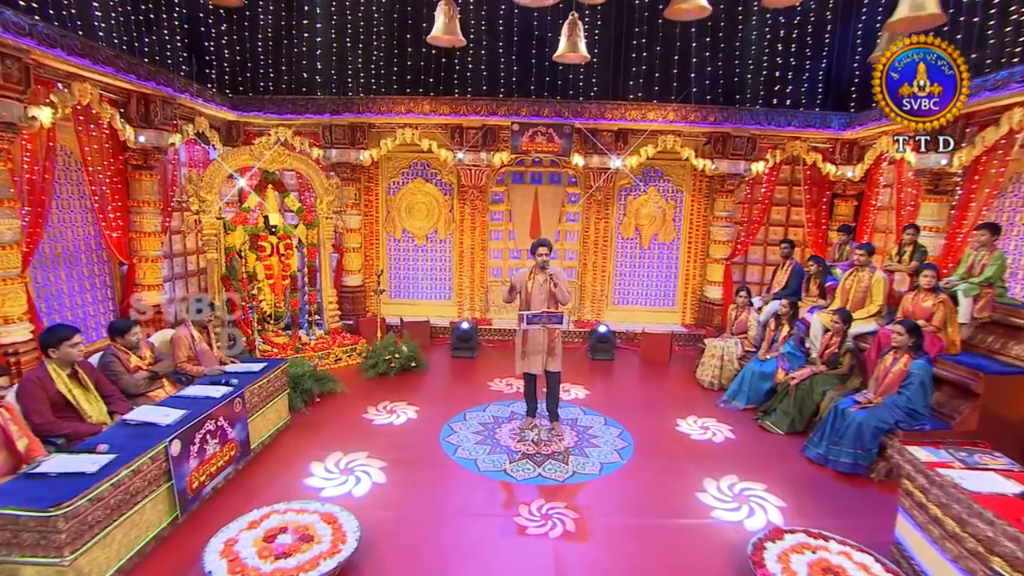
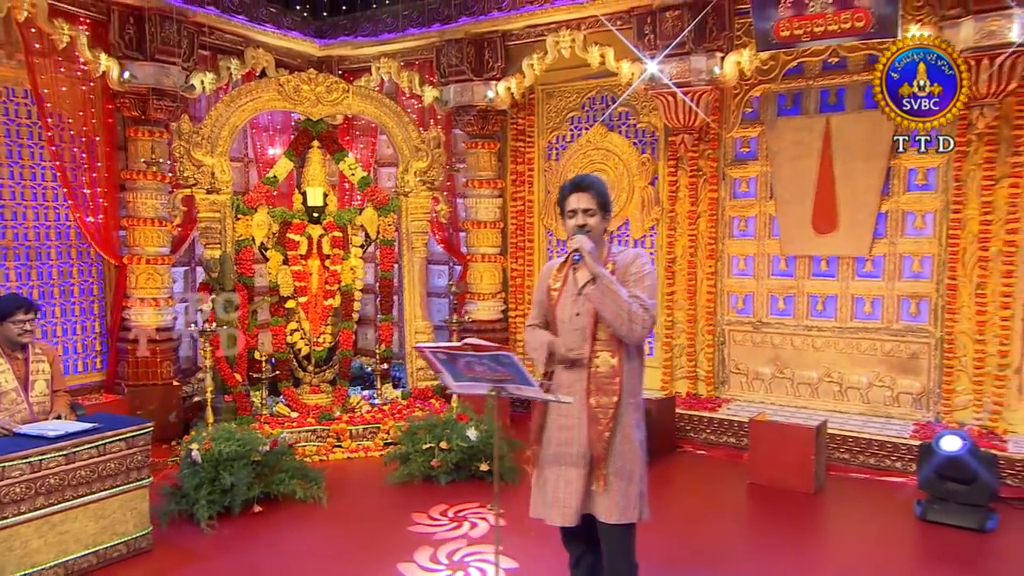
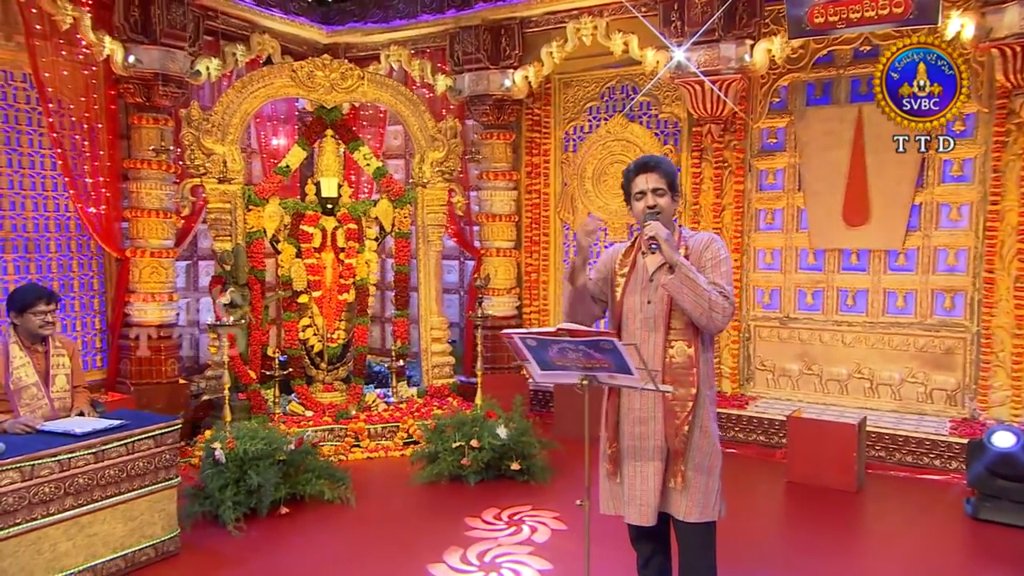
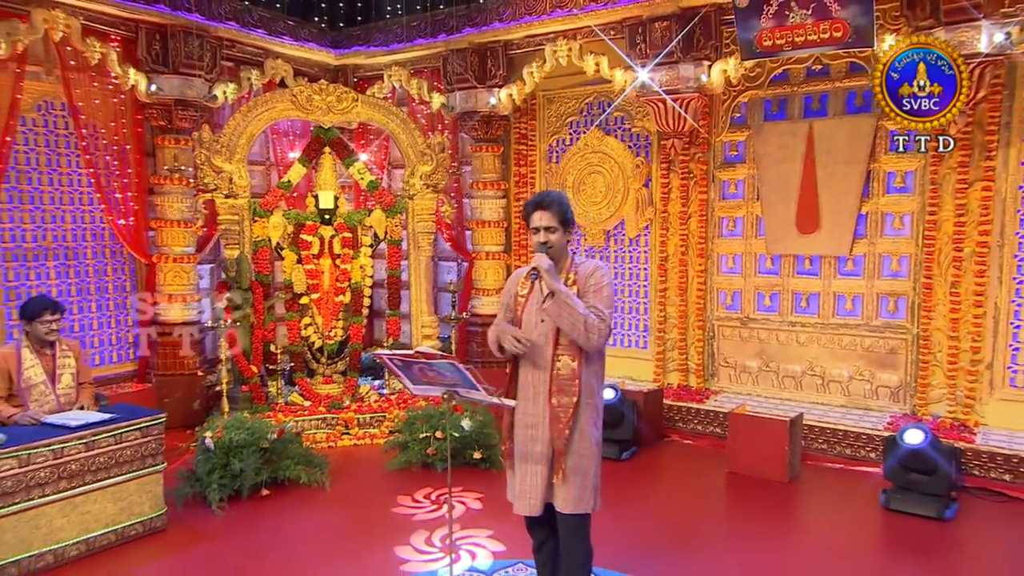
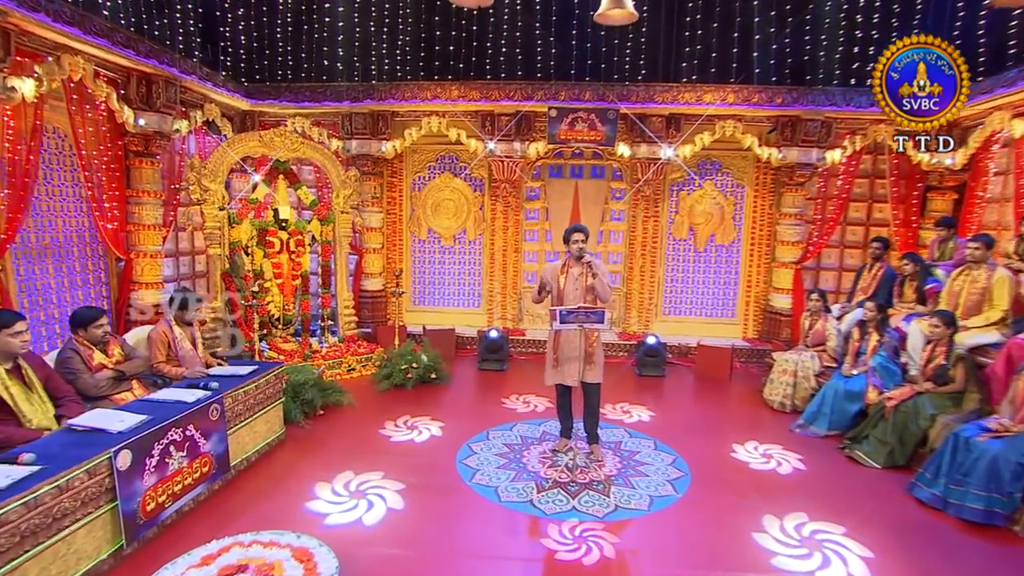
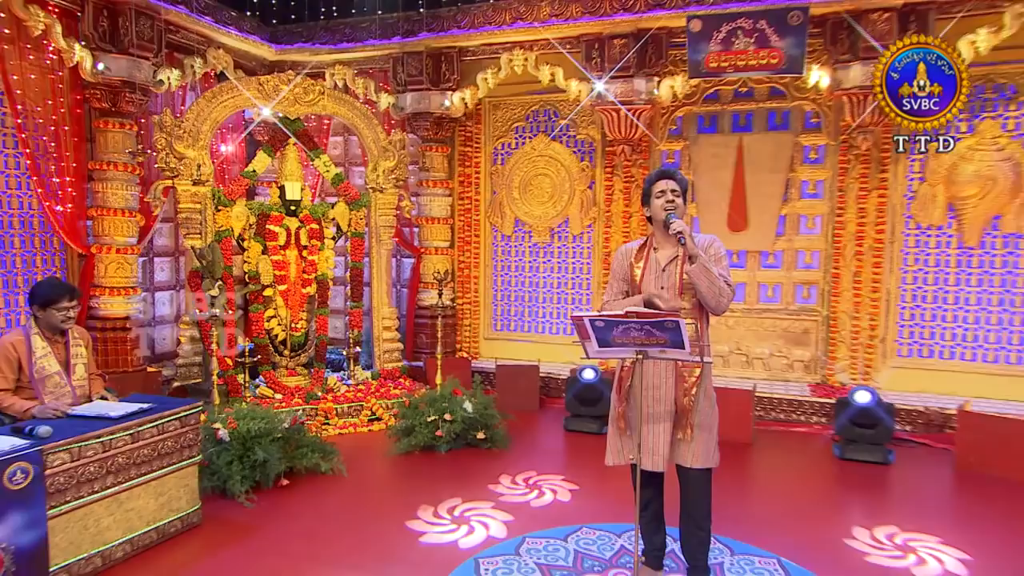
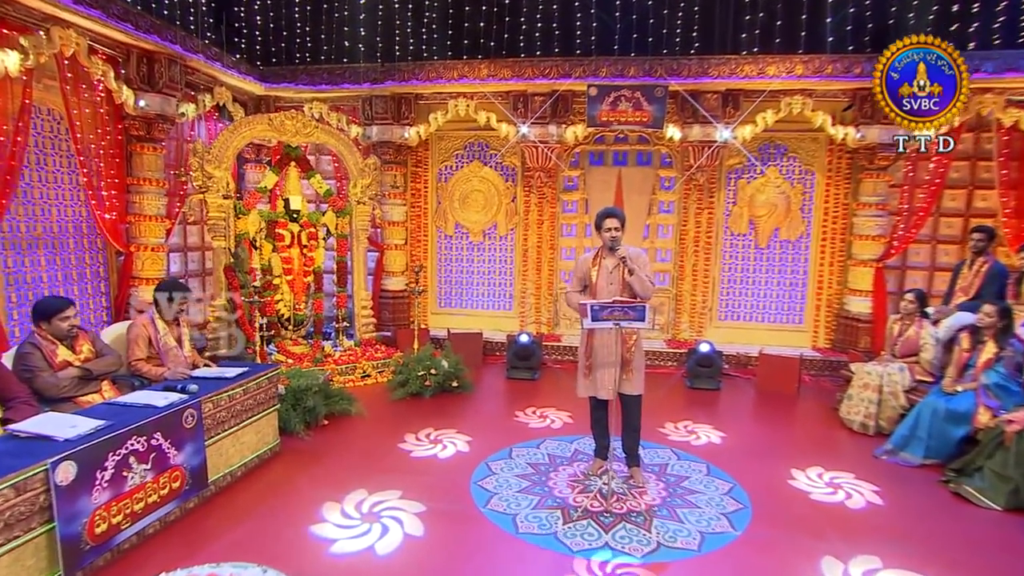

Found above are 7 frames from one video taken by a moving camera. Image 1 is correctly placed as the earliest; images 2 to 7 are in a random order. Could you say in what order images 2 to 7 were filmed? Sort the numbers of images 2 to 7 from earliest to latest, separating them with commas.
5, 7, 6, 3, 2, 4
